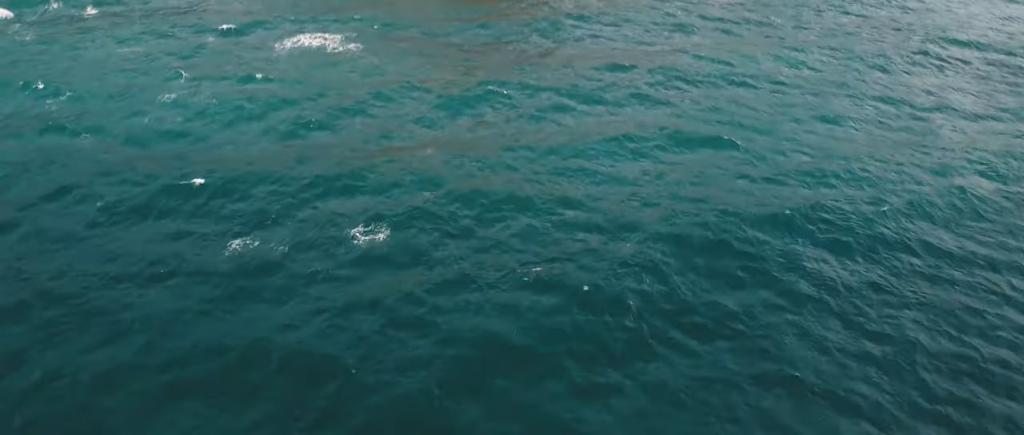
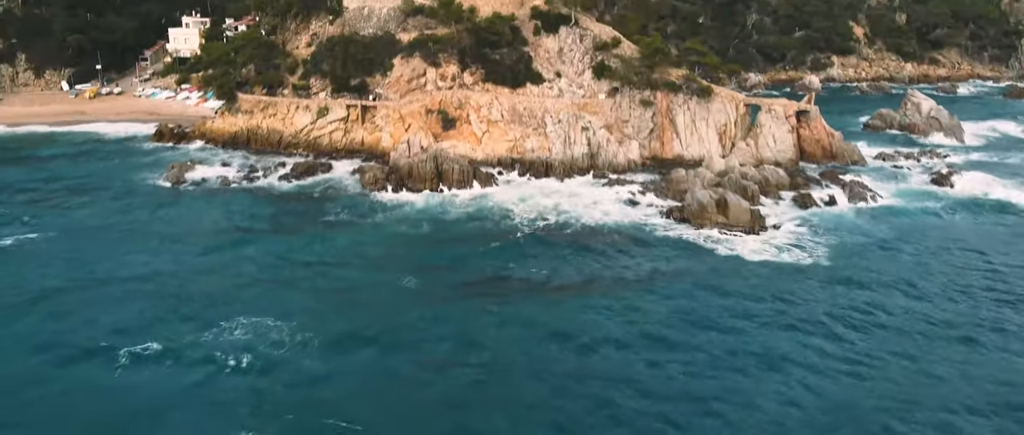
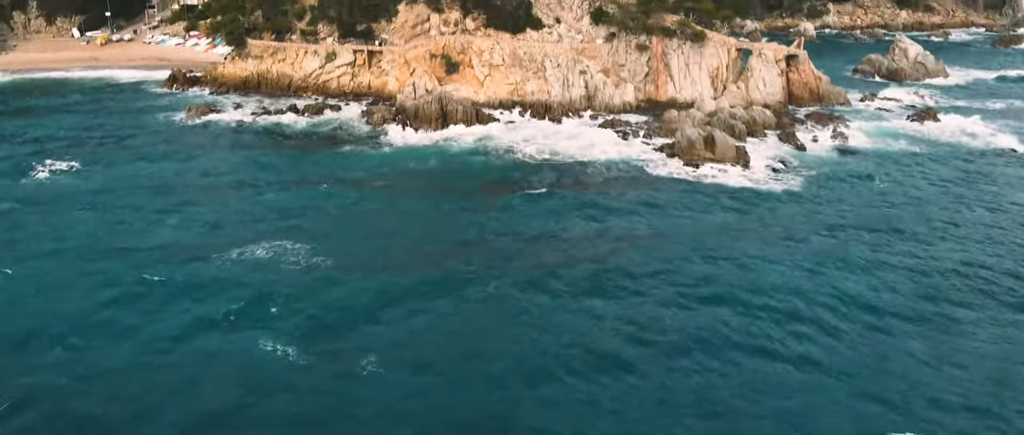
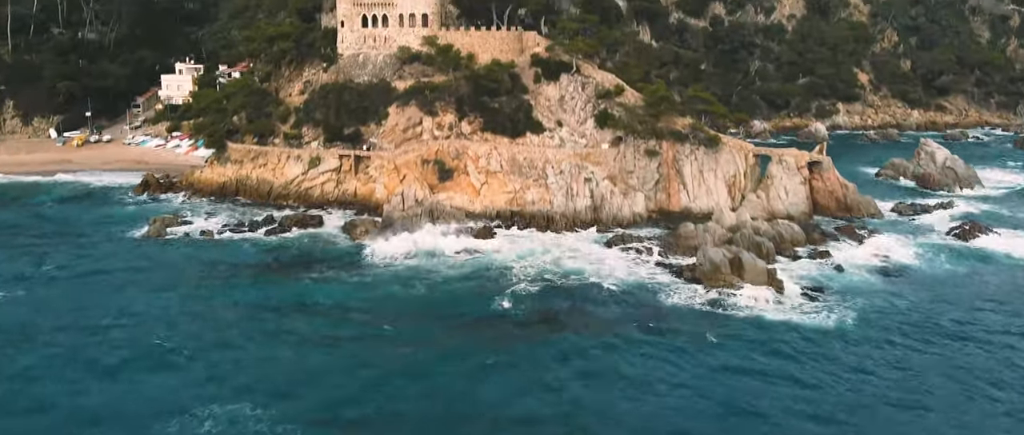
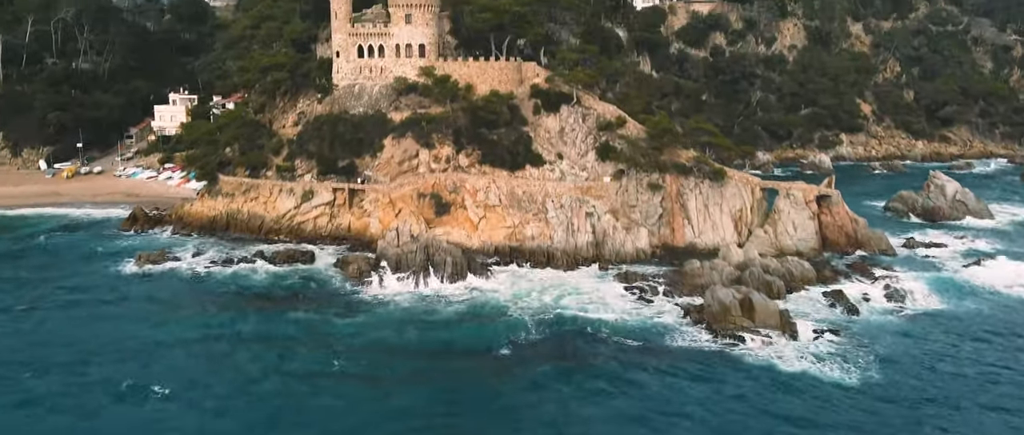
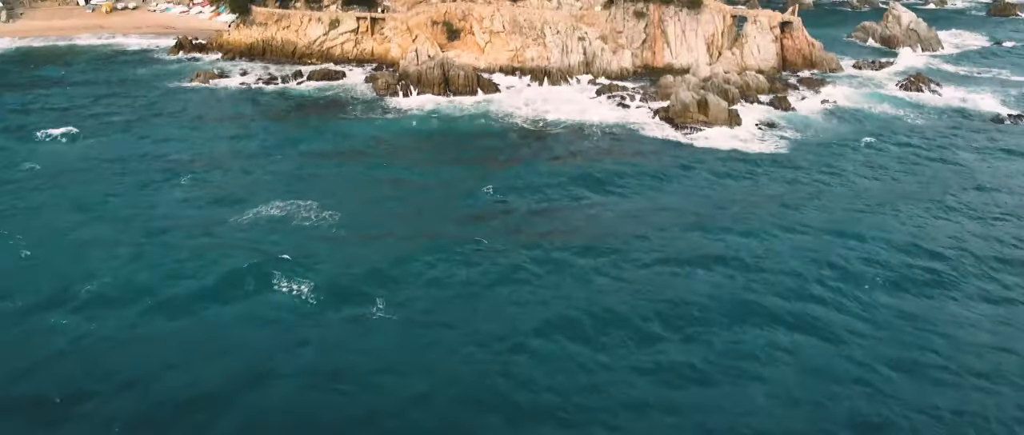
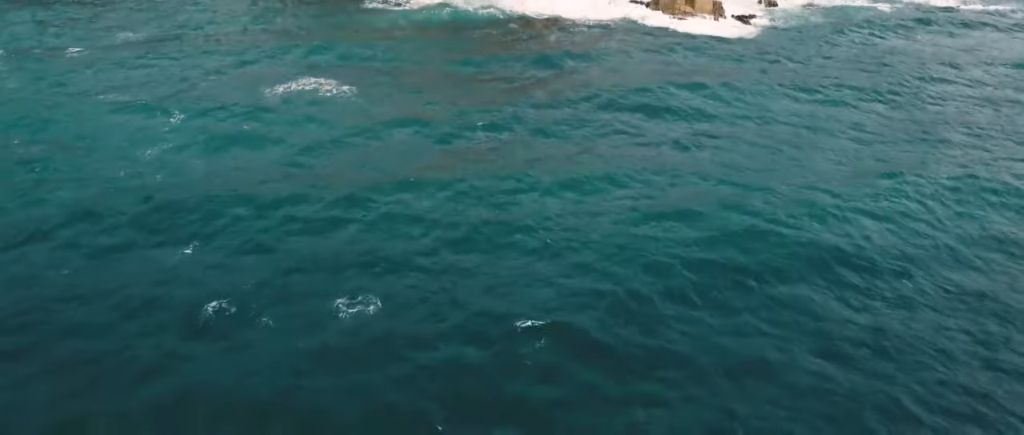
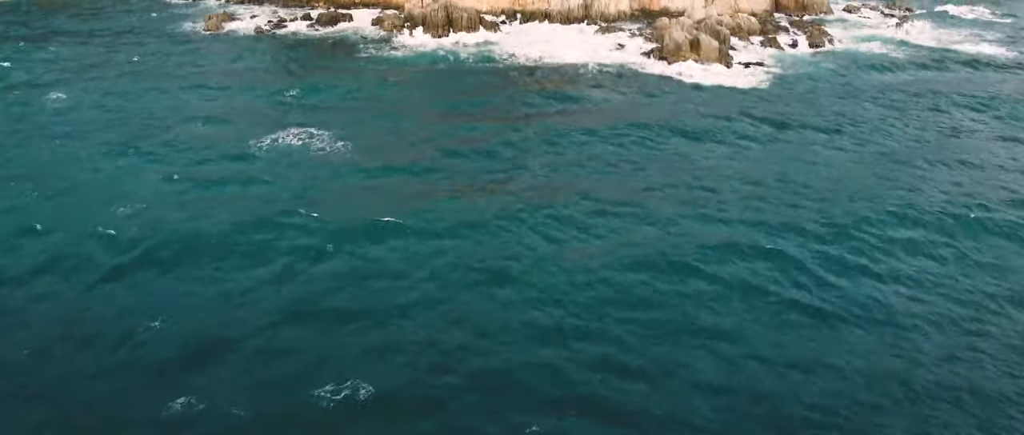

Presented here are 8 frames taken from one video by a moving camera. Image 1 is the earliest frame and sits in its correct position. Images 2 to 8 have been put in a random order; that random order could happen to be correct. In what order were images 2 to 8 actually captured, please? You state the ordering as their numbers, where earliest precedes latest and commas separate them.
7, 8, 6, 3, 2, 4, 5
